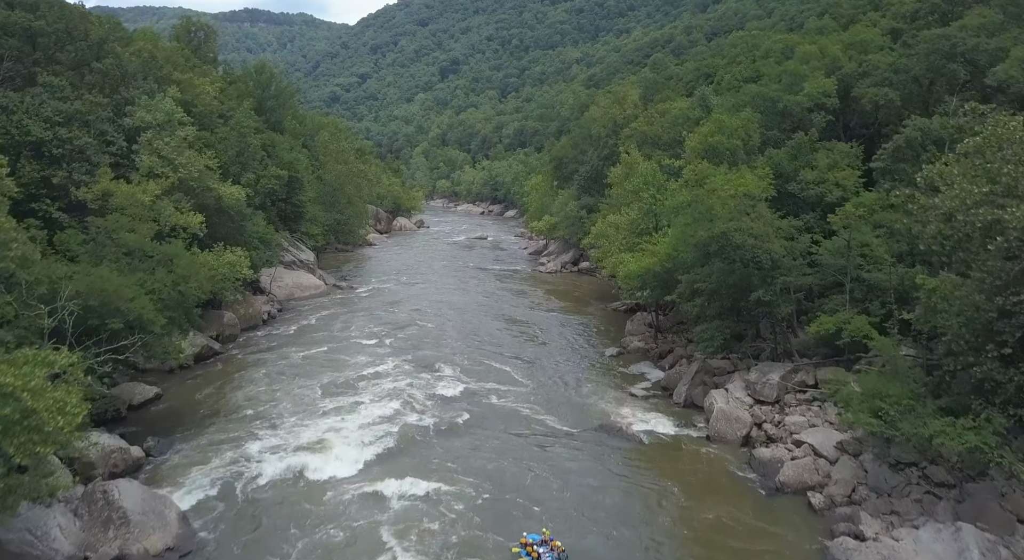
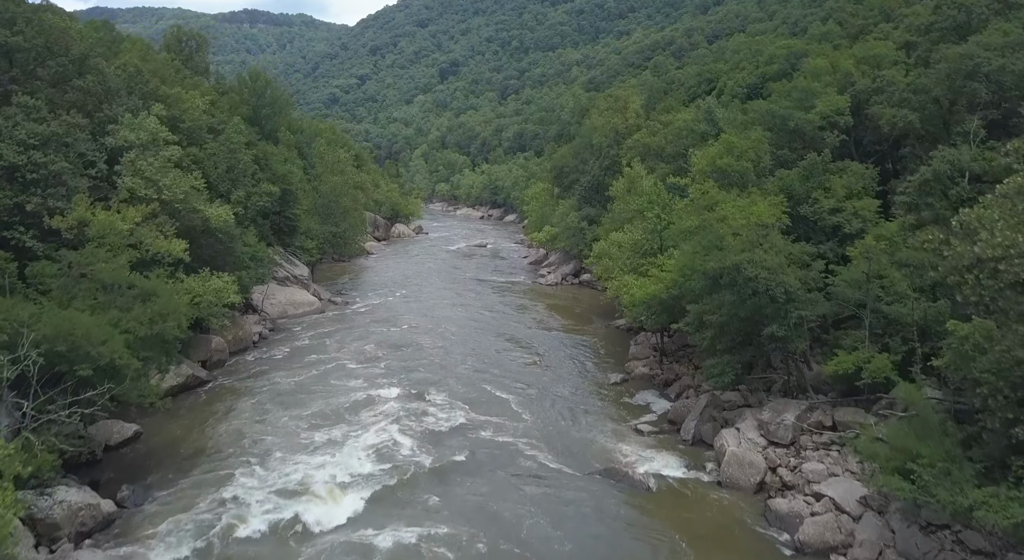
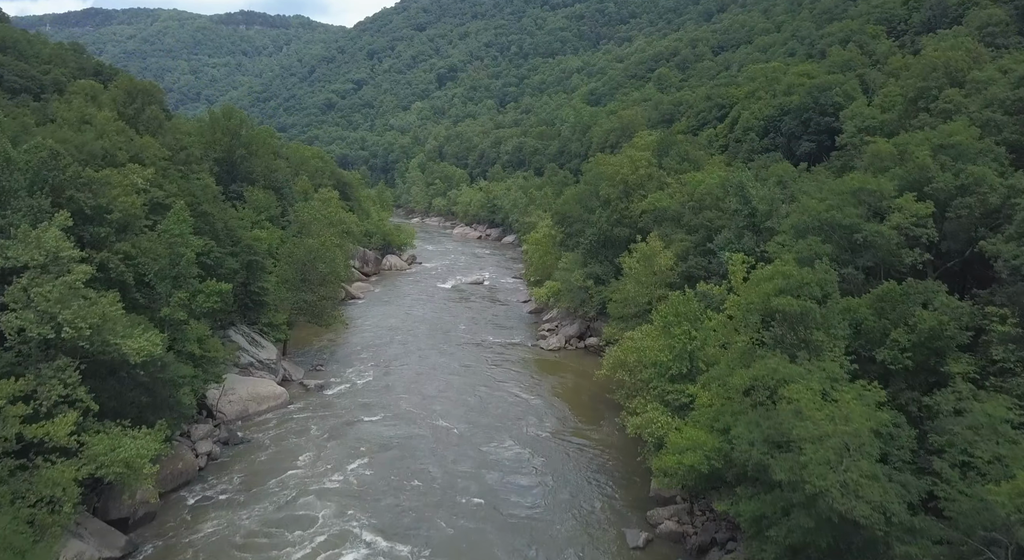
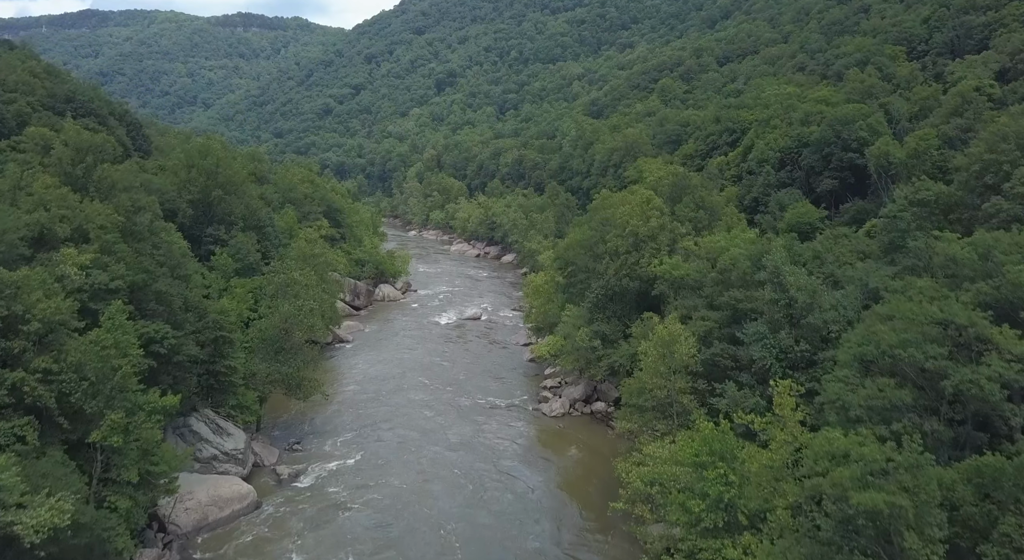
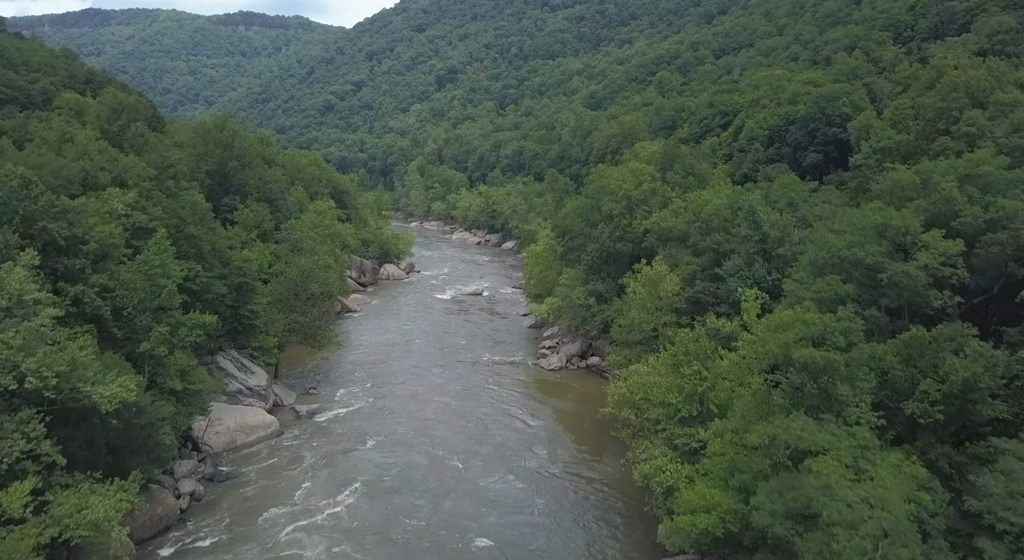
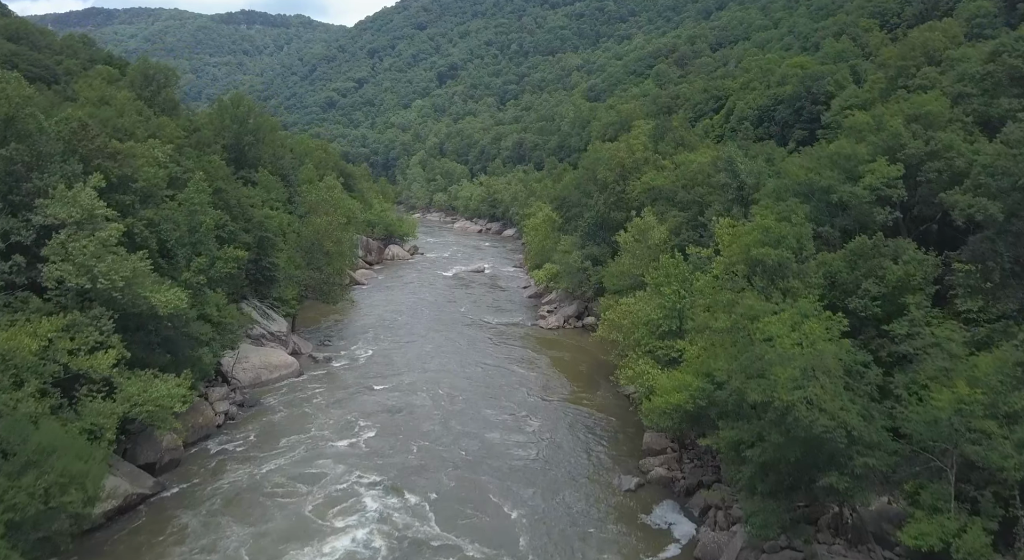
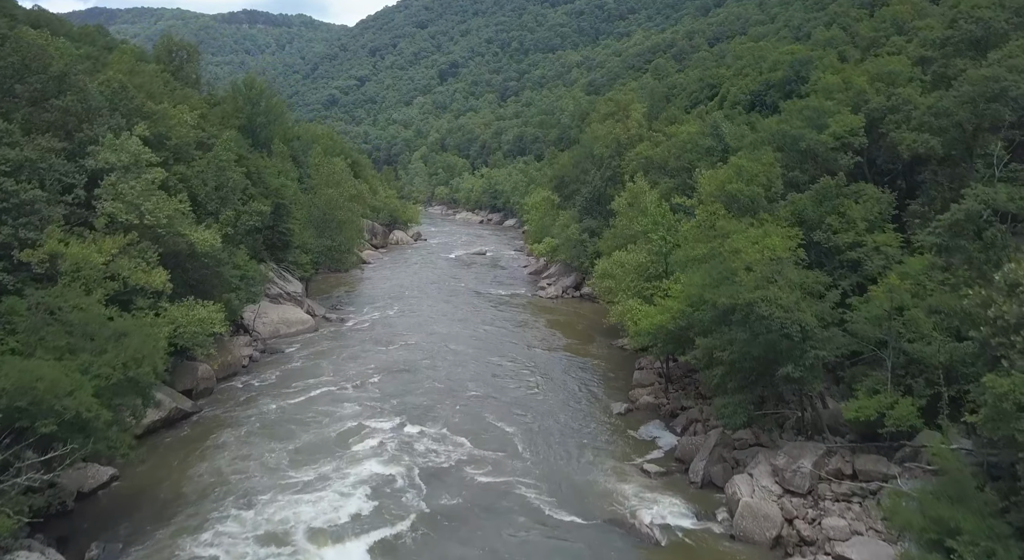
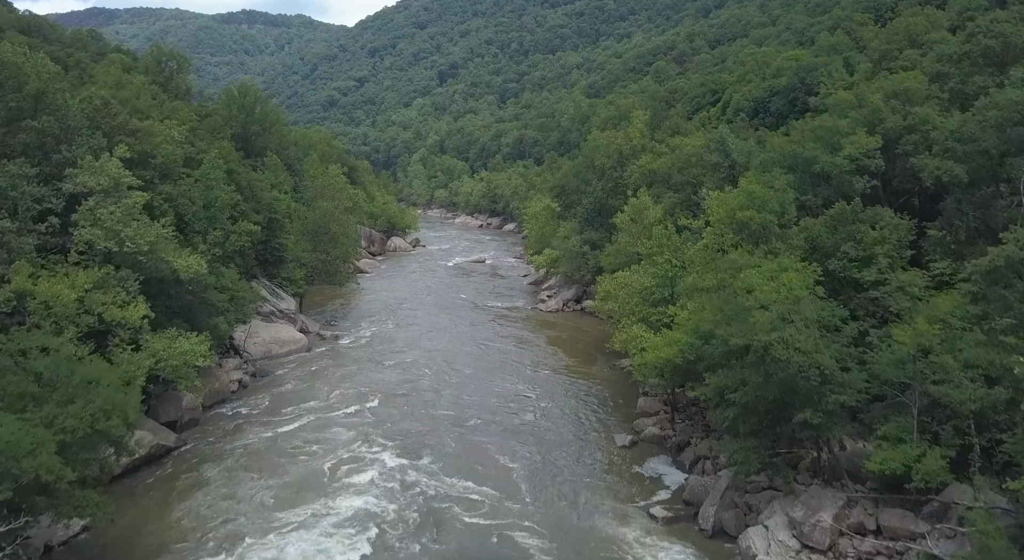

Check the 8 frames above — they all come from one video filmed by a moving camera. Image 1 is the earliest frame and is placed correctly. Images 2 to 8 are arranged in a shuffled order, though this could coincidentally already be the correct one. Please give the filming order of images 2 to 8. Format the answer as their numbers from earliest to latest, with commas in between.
2, 7, 8, 6, 3, 5, 4
